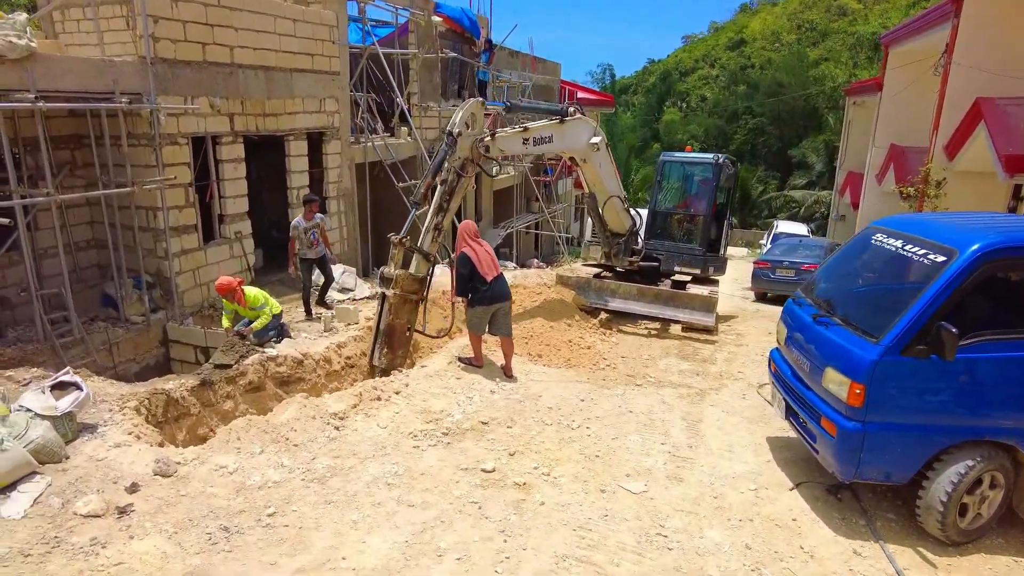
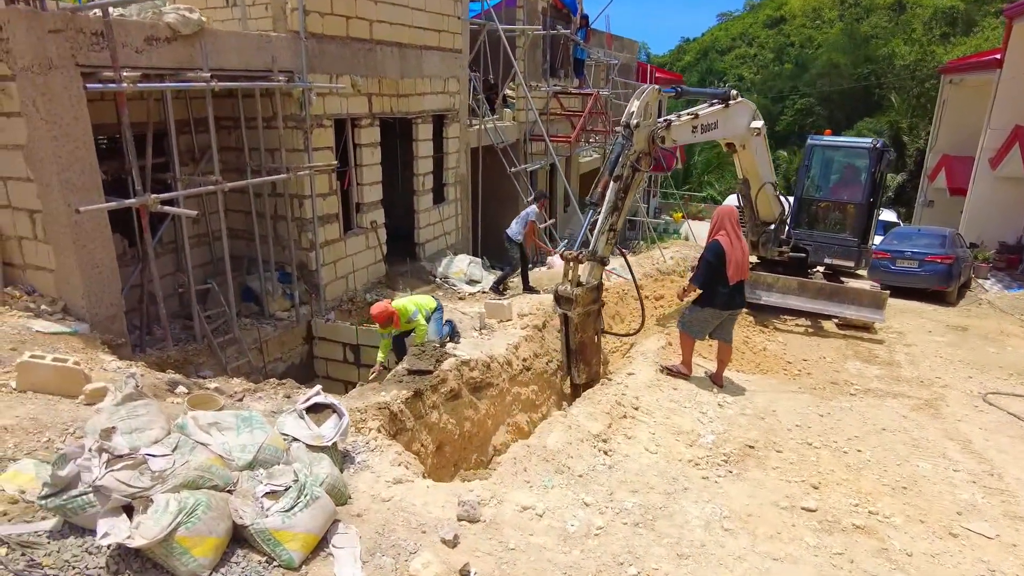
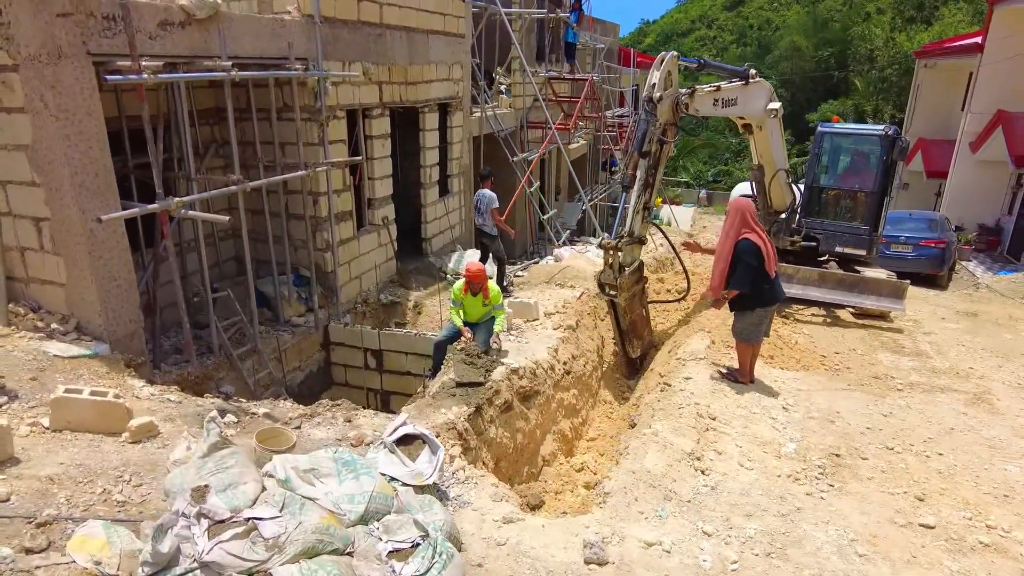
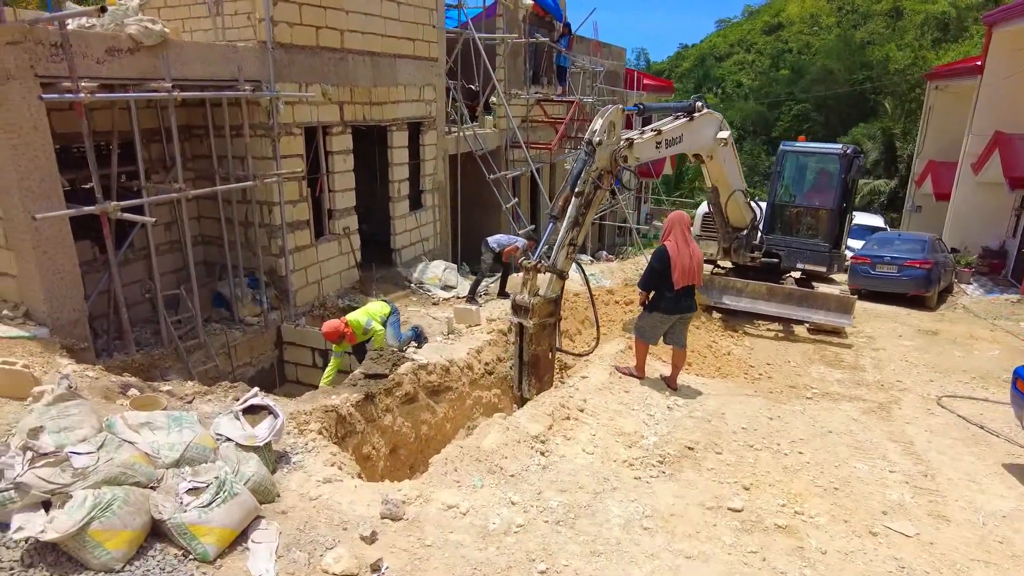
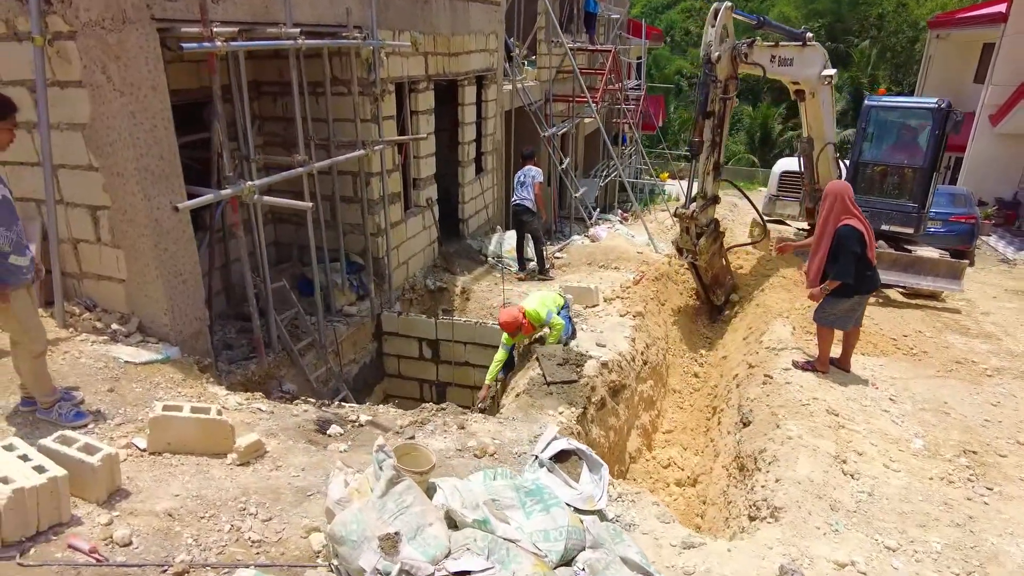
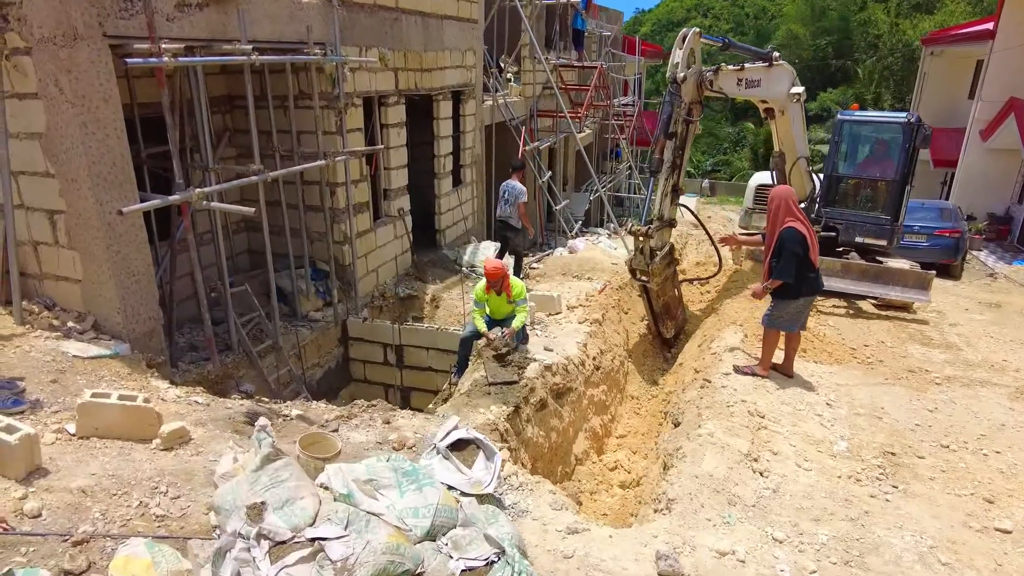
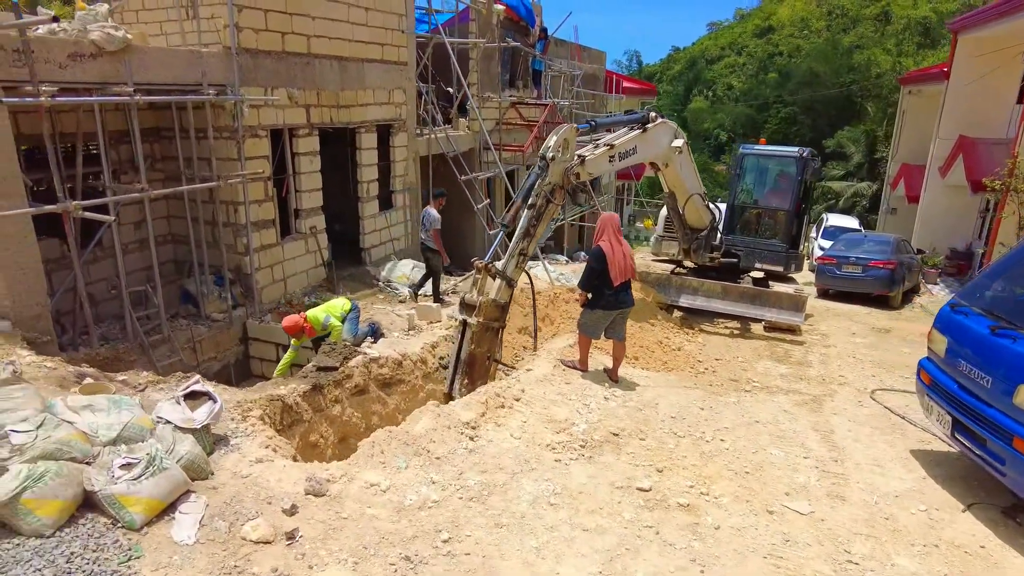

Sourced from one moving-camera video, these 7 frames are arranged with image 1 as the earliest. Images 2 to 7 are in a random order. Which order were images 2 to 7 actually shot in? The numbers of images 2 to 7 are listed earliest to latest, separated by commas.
7, 4, 2, 3, 6, 5
